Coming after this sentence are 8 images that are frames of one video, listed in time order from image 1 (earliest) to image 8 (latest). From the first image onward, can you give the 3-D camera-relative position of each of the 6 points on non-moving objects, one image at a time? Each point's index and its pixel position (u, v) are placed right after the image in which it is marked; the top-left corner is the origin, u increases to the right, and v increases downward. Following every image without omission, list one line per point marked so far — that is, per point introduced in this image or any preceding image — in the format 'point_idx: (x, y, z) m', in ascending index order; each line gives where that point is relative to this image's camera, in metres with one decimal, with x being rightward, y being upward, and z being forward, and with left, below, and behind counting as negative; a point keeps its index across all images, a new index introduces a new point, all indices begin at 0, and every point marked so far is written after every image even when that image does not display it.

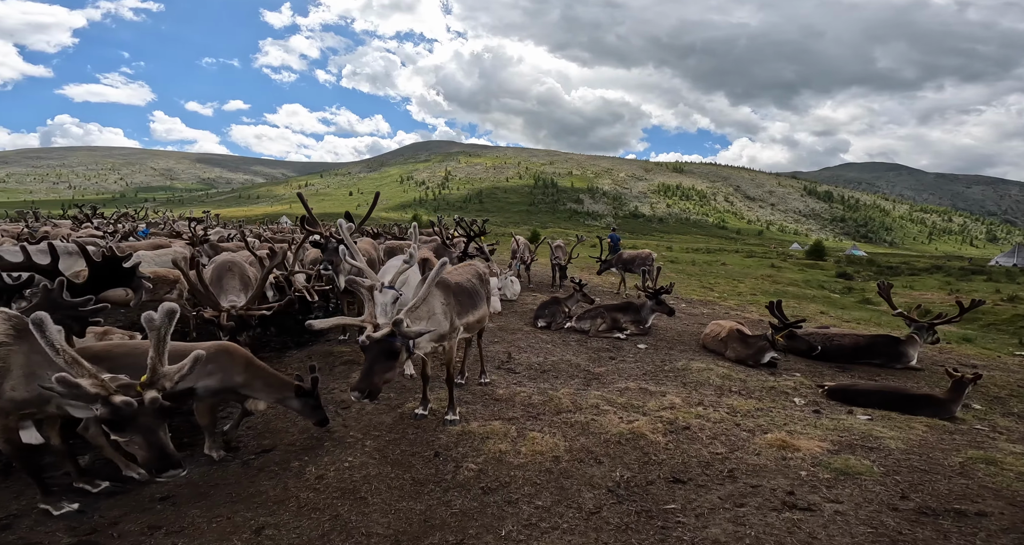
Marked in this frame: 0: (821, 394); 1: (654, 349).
0: (+4.7, -1.9, +8.0) m
1: (+3.1, -1.7, +11.5) m
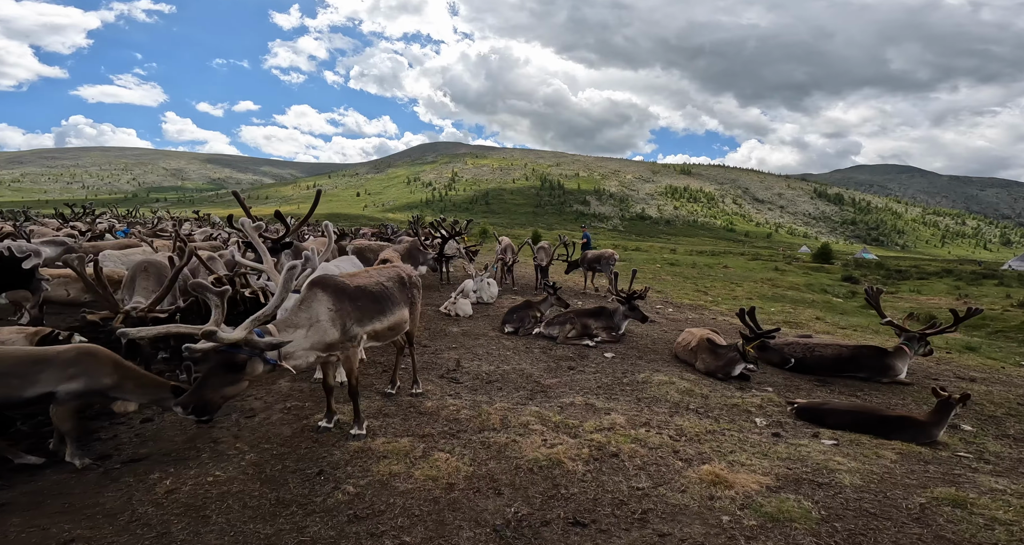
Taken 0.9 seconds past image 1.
0: (+3.8, -1.9, +7.2) m
1: (+2.2, -1.7, +10.7) m
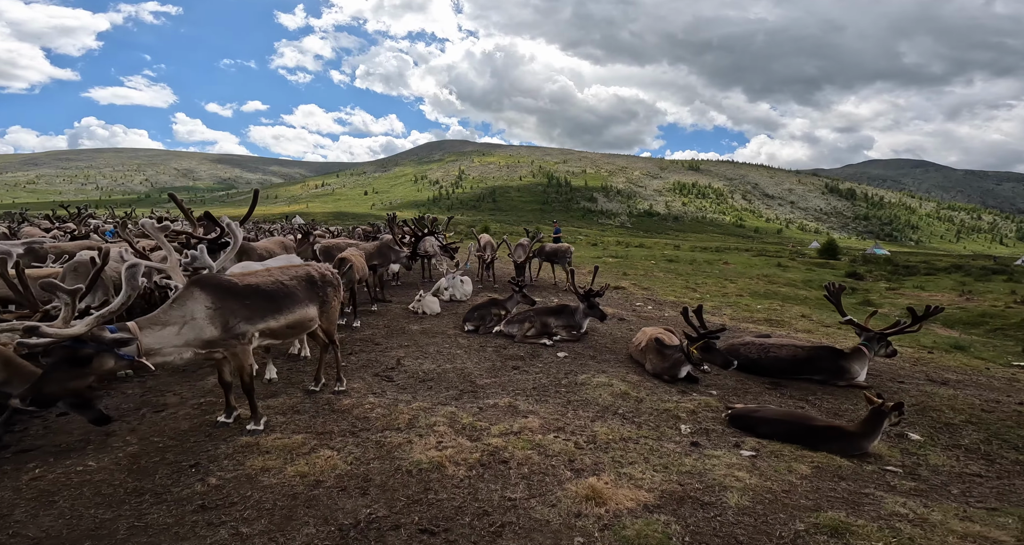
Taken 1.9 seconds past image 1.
0: (+2.7, -1.9, +6.8) m
1: (+1.2, -1.7, +10.3) m
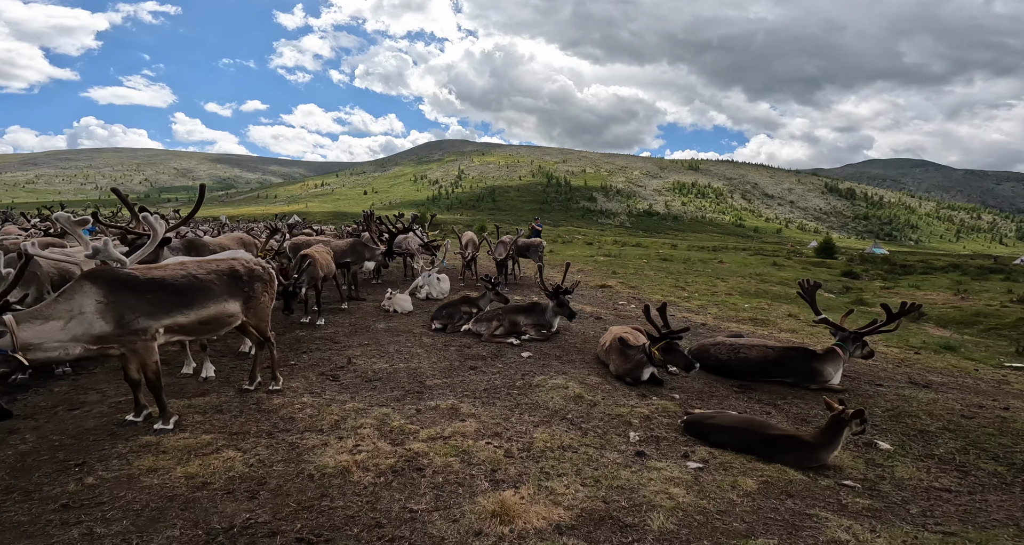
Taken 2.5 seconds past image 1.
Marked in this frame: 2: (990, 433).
0: (+2.0, -1.8, +6.3) m
1: (+0.4, -1.6, +9.8) m
2: (+5.7, -2.0, +6.3) m
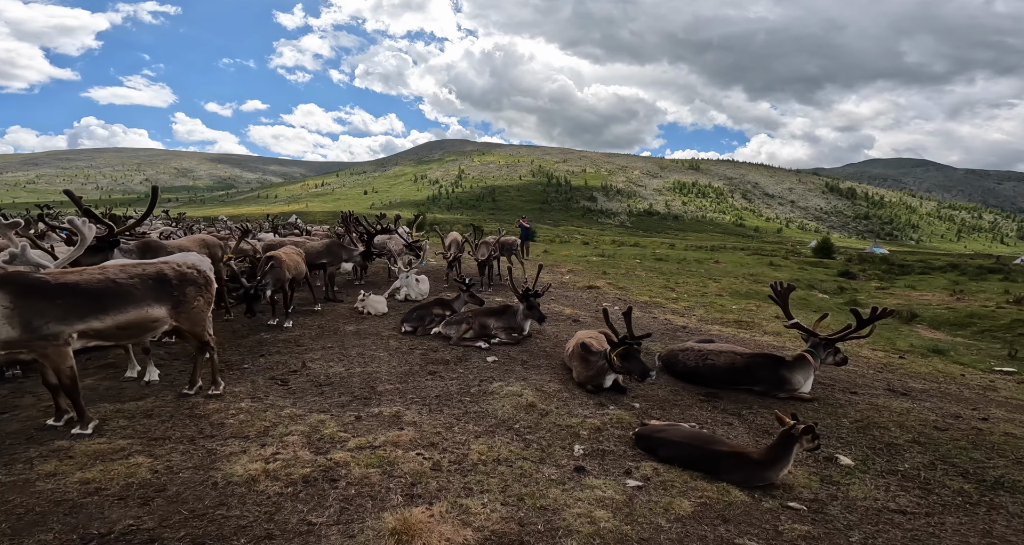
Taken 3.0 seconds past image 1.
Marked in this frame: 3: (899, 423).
0: (+1.3, -1.8, +5.9) m
1: (-0.2, -1.6, +9.4) m
2: (+5.1, -2.0, +6.0) m
3: (+4.8, -1.9, +6.6) m
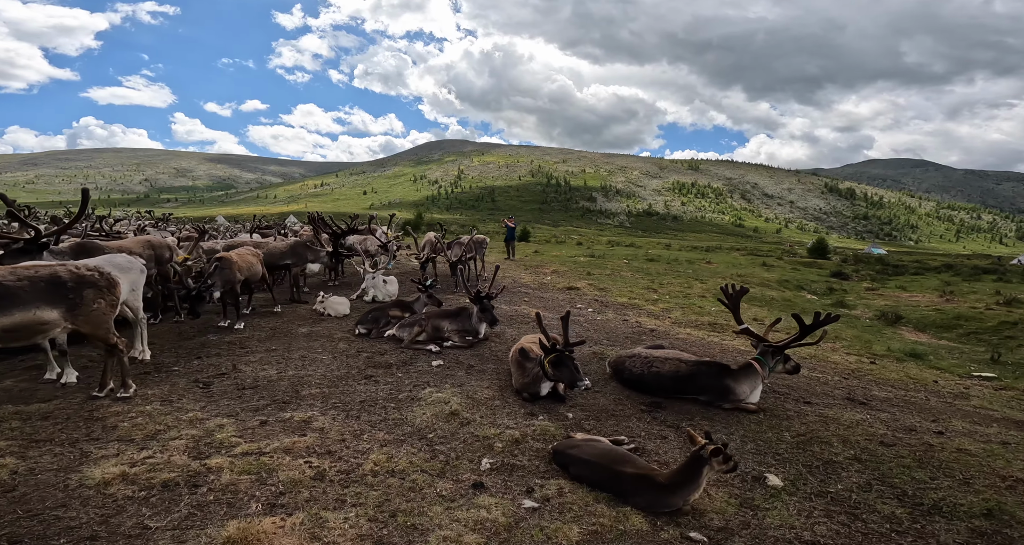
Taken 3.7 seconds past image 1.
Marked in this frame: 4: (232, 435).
0: (+0.4, -1.9, +5.5) m
1: (-1.2, -1.7, +9.0) m
2: (+4.1, -2.0, +5.5) m
3: (+3.9, -2.0, +6.2) m
4: (-2.9, -1.8, +5.5) m
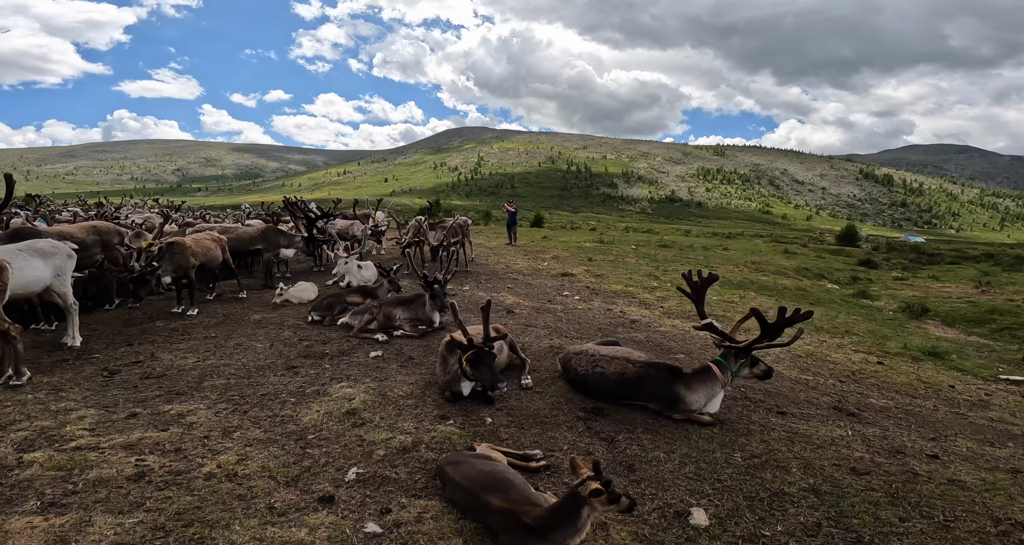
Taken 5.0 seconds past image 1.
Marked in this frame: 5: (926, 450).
0: (-0.7, -1.7, +4.5) m
1: (-2.1, -1.4, +8.1) m
2: (+3.0, -1.9, +4.4) m
3: (+2.9, -1.8, +5.1) m
4: (-4.0, -1.6, +4.7) m
5: (+4.5, -1.9, +5.7) m
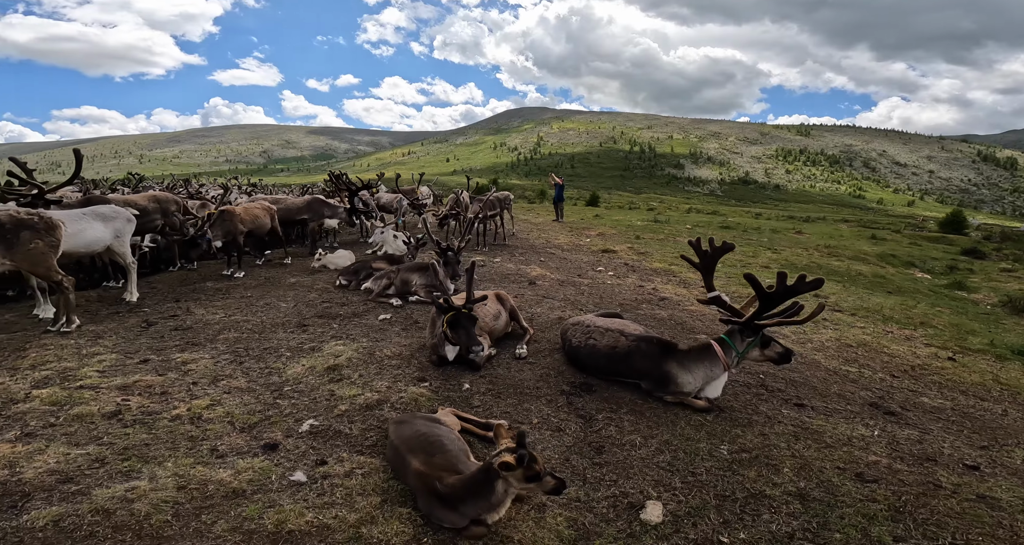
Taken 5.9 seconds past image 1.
0: (-1.1, -1.3, +4.4) m
1: (-1.9, -0.9, +8.1) m
2: (+2.6, -1.6, +3.8) m
3: (+2.5, -1.5, +4.4) m
4: (-4.3, -1.2, +5.0) m
5: (+4.2, -1.7, +4.8) m
